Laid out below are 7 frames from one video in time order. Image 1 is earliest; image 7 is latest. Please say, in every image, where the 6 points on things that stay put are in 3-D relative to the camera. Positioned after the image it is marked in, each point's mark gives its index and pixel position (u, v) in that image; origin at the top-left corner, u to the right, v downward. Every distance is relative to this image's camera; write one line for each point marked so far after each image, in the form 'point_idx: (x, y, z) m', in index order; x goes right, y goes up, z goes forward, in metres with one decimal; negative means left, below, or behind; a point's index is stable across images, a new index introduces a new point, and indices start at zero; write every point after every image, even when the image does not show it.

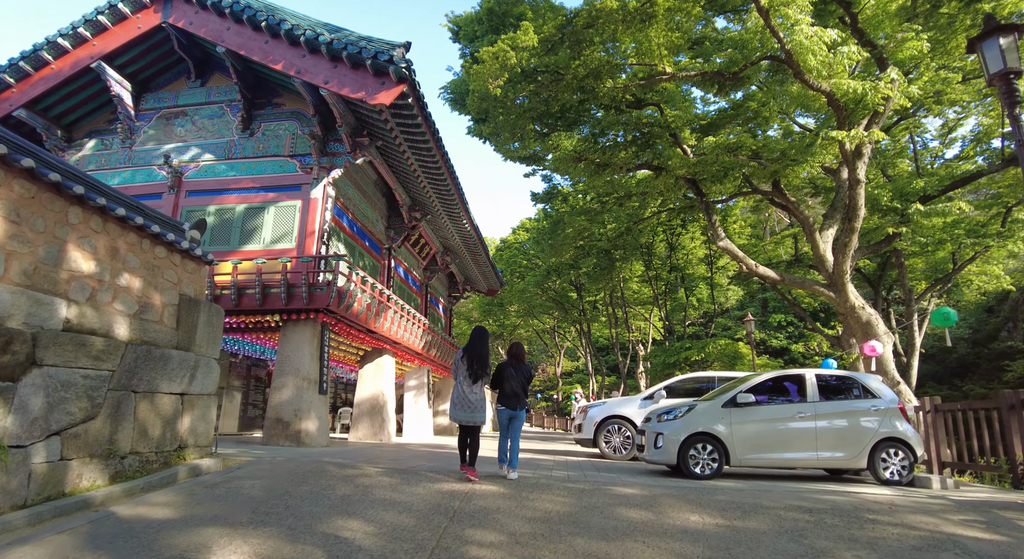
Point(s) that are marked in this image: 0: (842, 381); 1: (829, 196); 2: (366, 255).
0: (+3.9, -1.2, +6.9) m
1: (+8.8, +2.3, +16.2) m
2: (-3.2, +0.5, +12.8) m
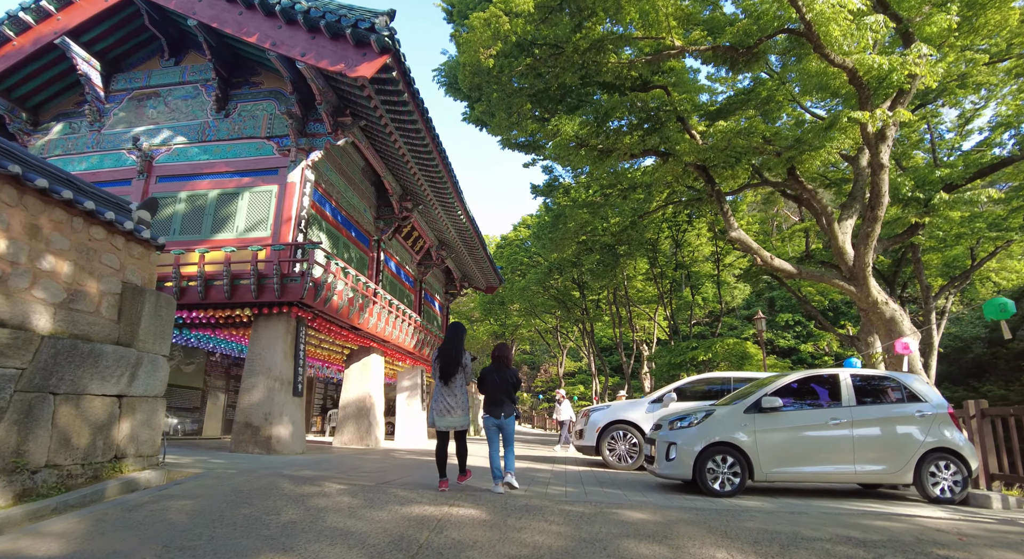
0: (+3.8, -1.1, +6.0) m
1: (+8.7, +2.4, +15.2) m
2: (-3.3, +0.7, +12.0) m
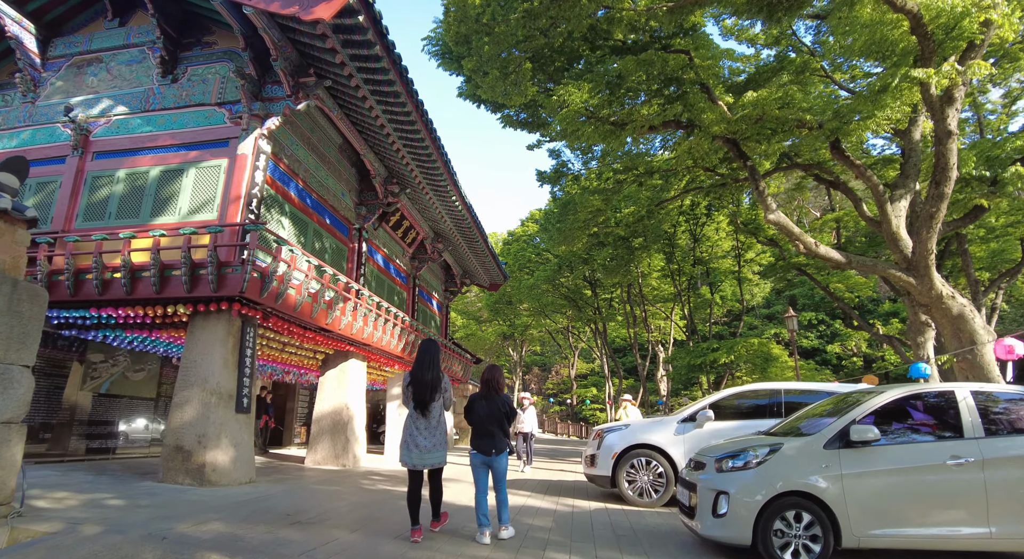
0: (+3.7, -0.9, +4.2) m
1: (+8.8, +2.6, +13.4) m
2: (-3.3, +0.8, +10.4) m
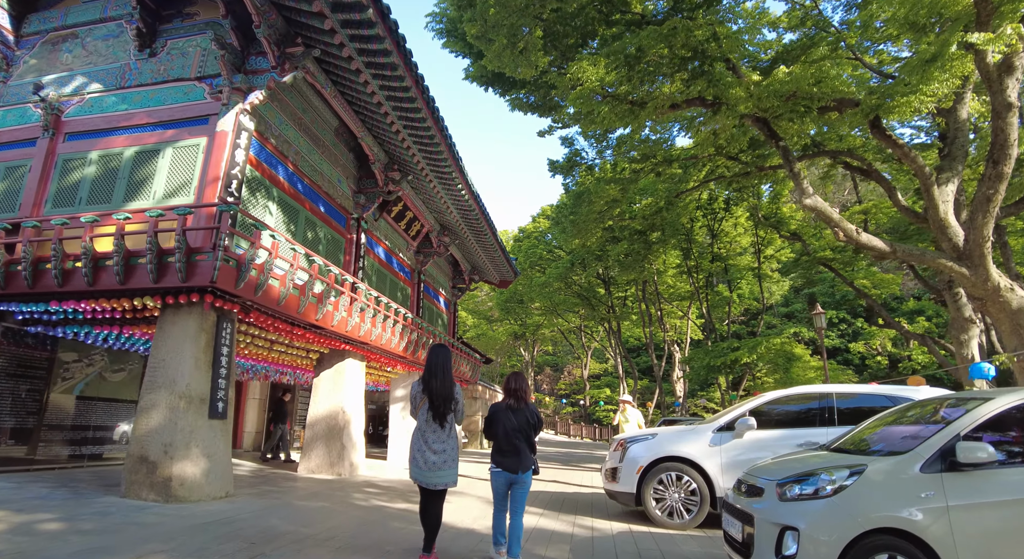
0: (+3.7, -0.8, +3.3) m
1: (+9.0, +2.8, +12.3) m
2: (-3.2, +0.9, +9.6) m
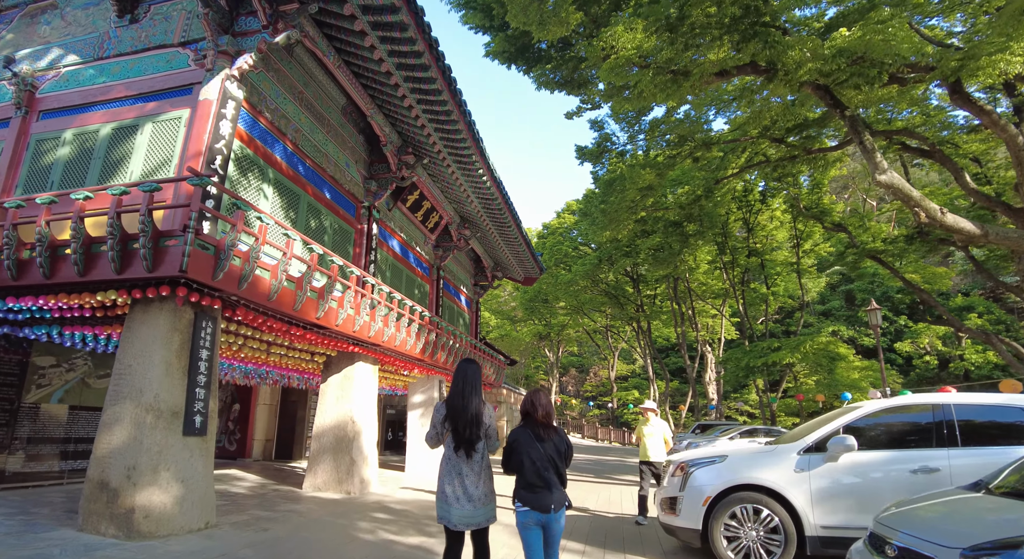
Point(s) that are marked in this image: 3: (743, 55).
0: (+3.9, -0.6, +2.0) m
1: (+9.5, +3.0, +10.9) m
2: (-2.8, +1.0, +8.6) m
3: (+3.6, +3.5, +9.2) m
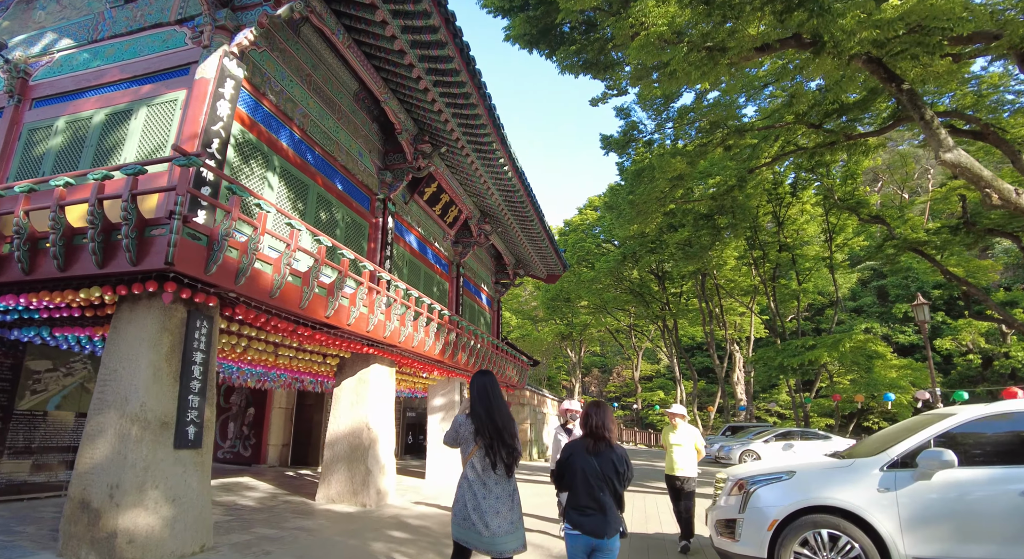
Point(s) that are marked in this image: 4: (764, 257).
0: (+4.0, -0.5, +1.3) m
1: (+9.9, +3.1, +9.9) m
2: (-2.4, +1.0, +8.0) m
3: (+3.9, +3.6, +8.4) m
4: (+8.6, +0.8, +19.5) m
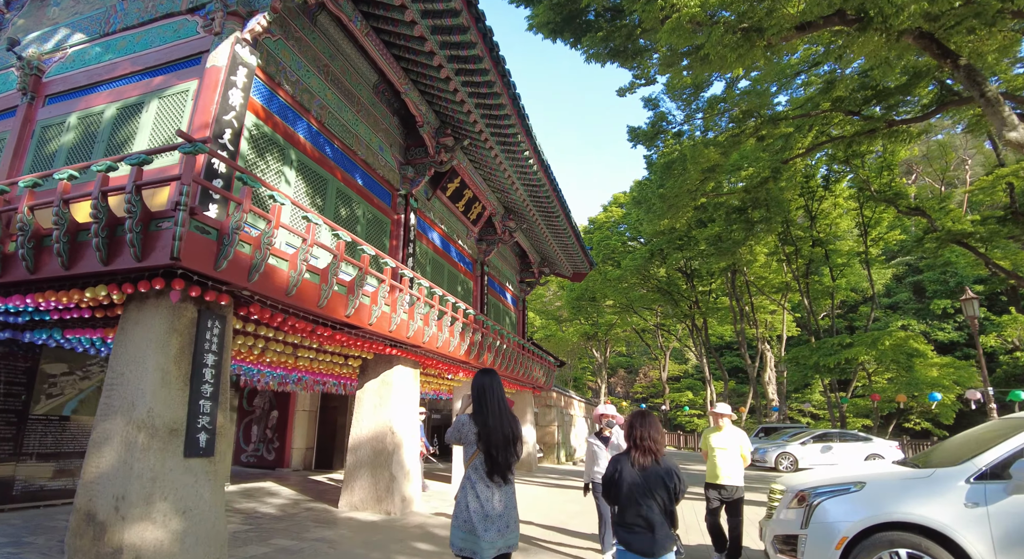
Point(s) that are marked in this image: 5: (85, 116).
0: (+4.1, -0.4, +0.7) m
1: (+10.3, +3.3, +9.1) m
2: (-2.1, +1.1, +7.7) m
3: (+4.3, +3.7, +7.8) m
4: (+9.4, +1.0, +18.8) m
5: (-4.7, +1.8, +6.4) m
